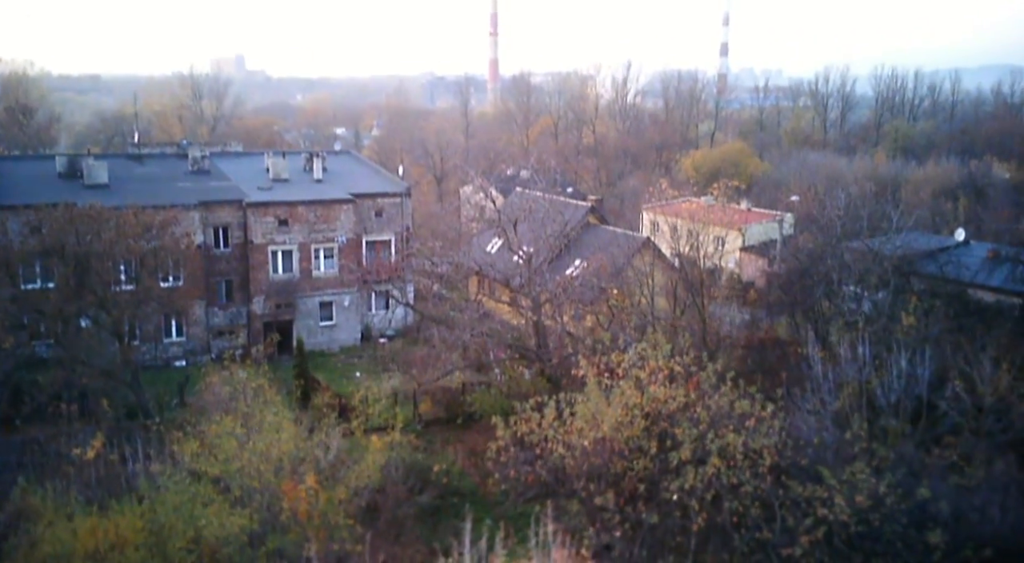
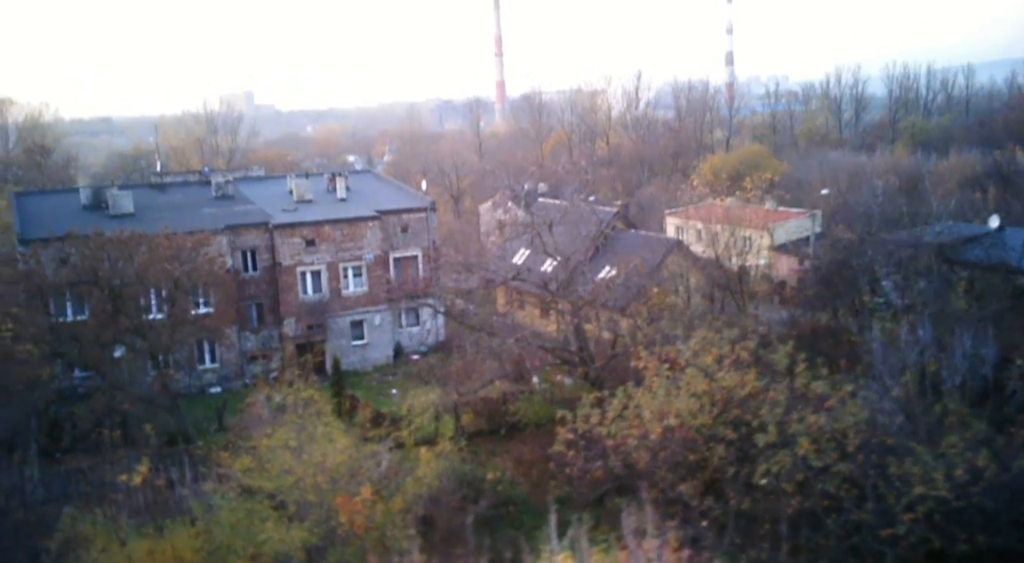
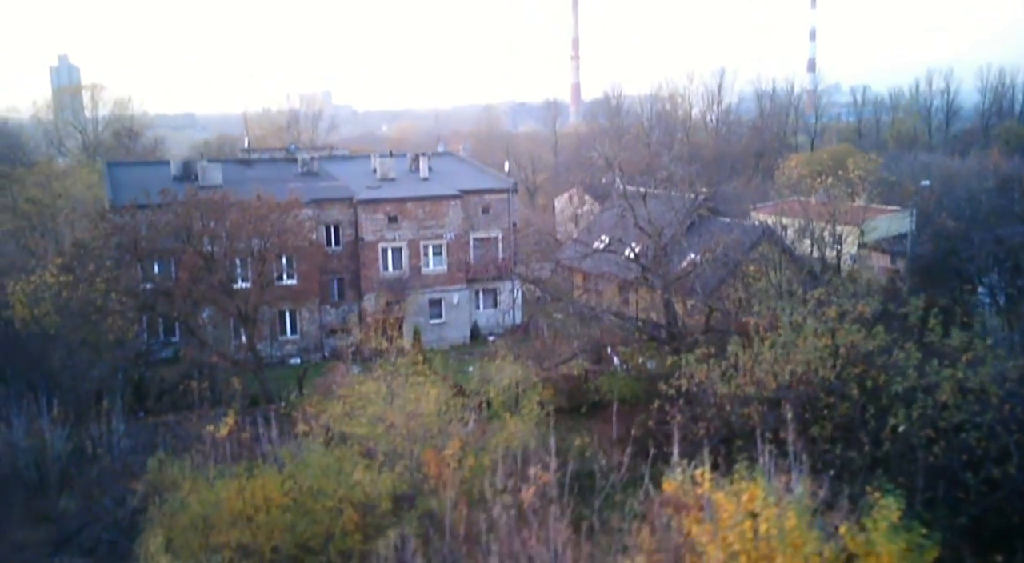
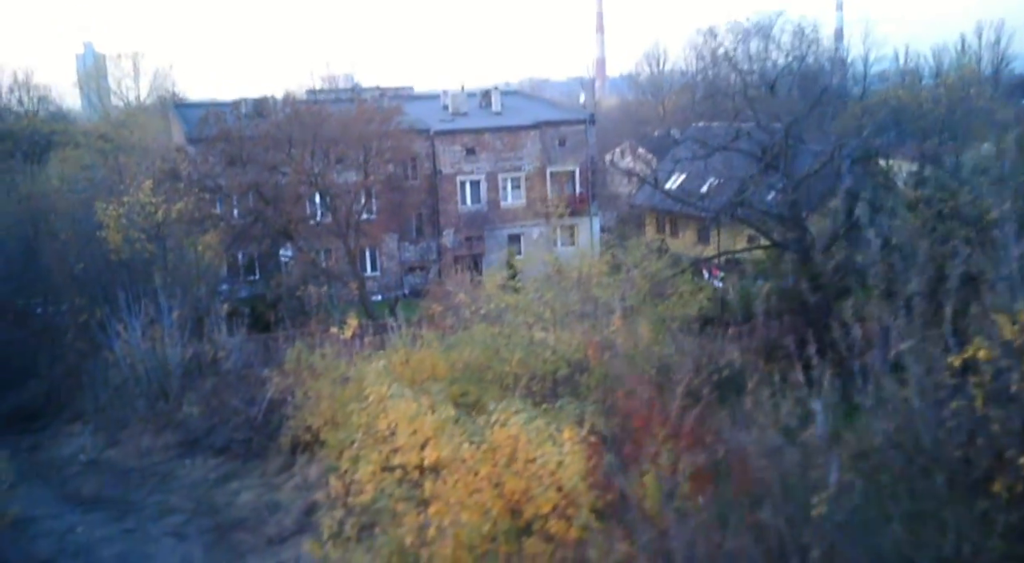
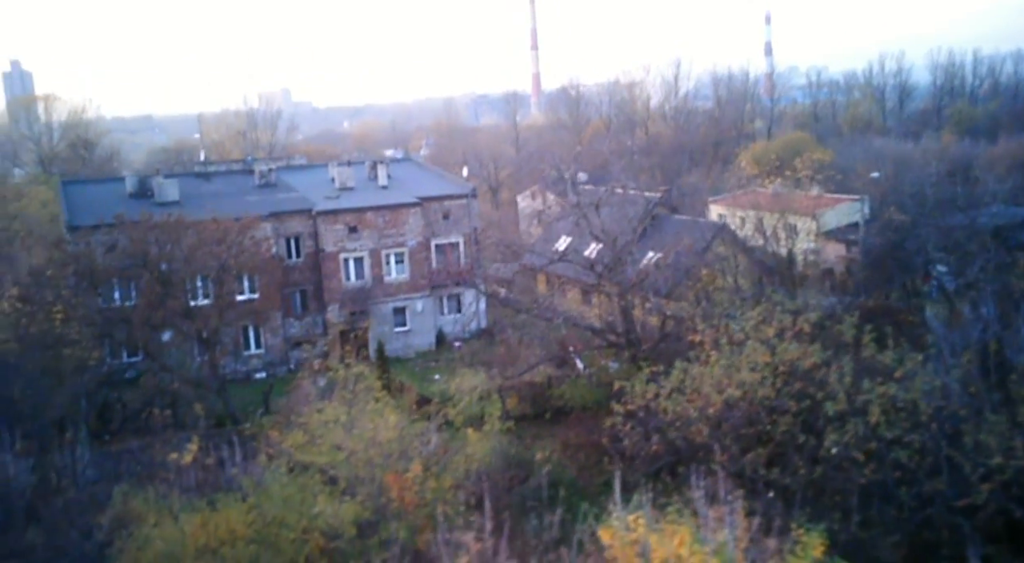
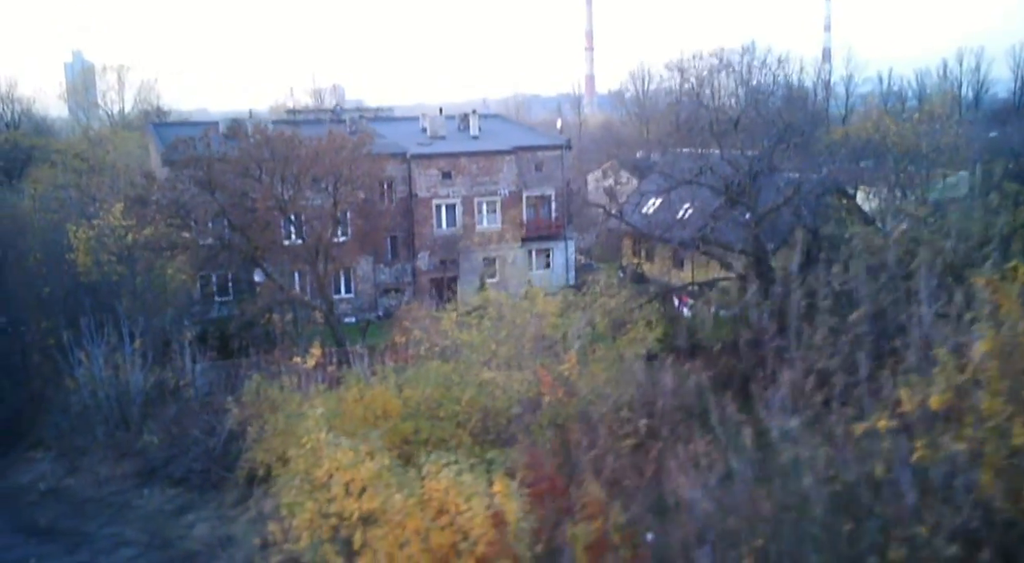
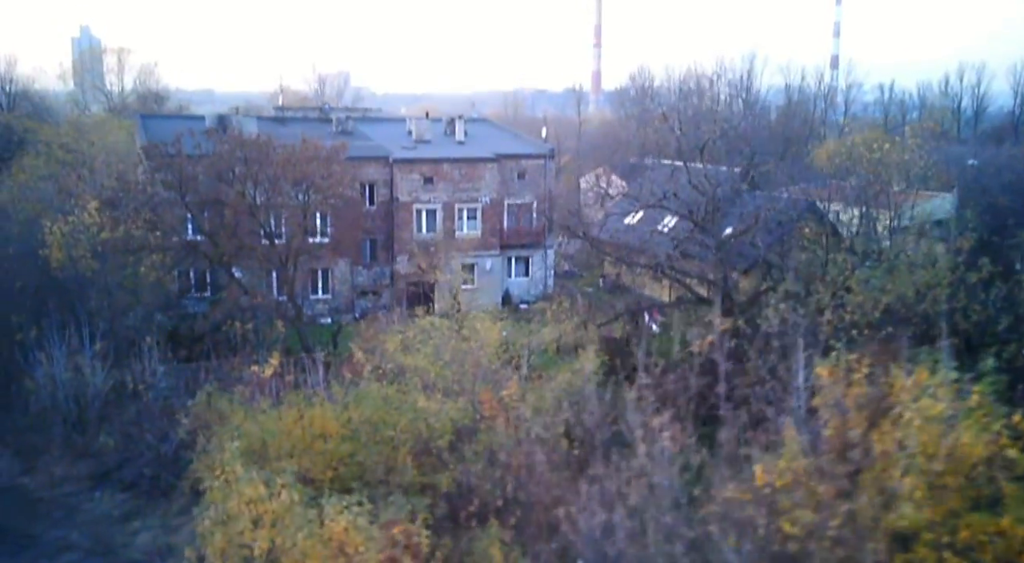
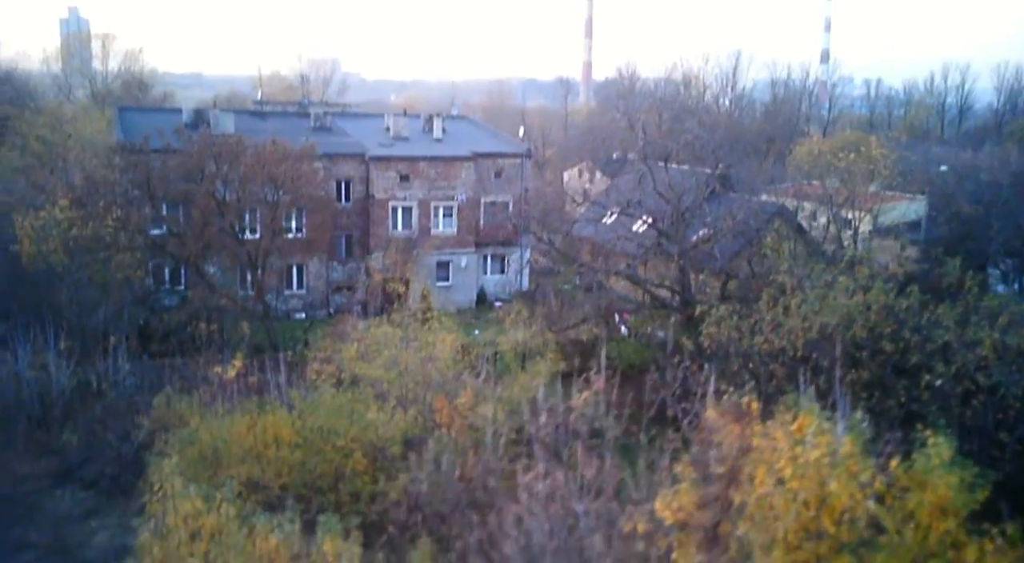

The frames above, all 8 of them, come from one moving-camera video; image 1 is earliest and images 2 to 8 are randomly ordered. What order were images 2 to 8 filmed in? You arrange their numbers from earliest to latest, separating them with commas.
2, 5, 3, 8, 7, 6, 4
